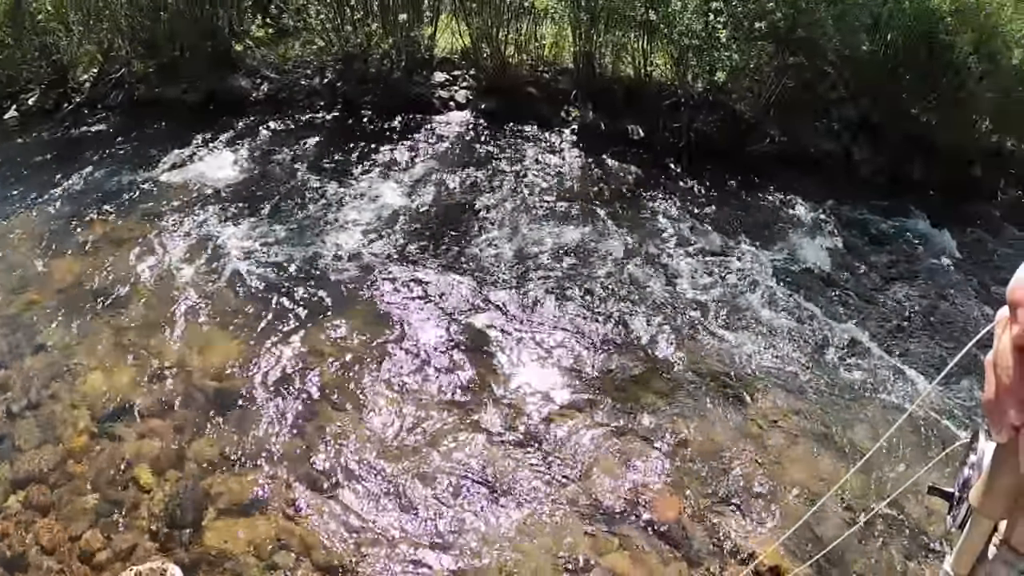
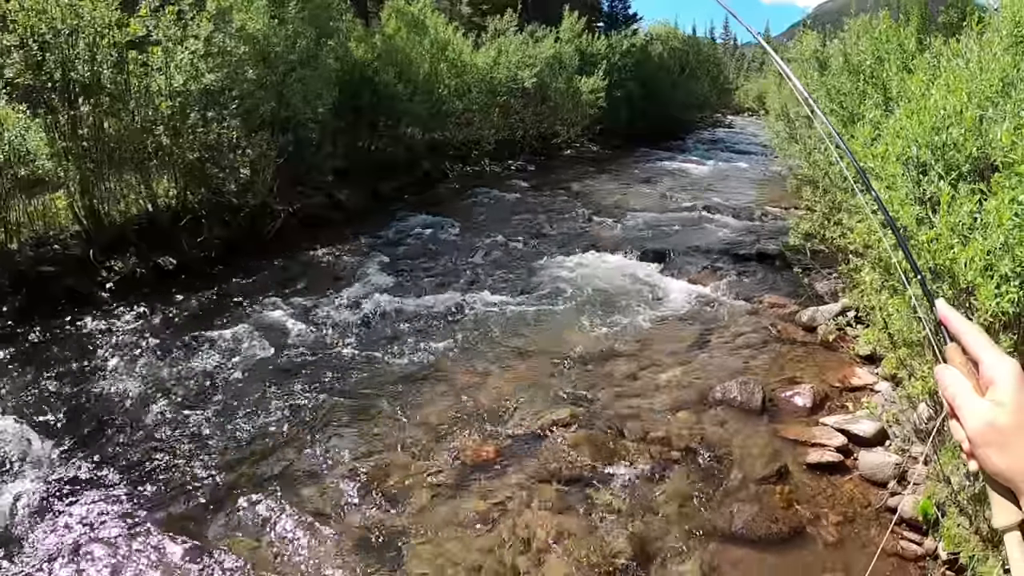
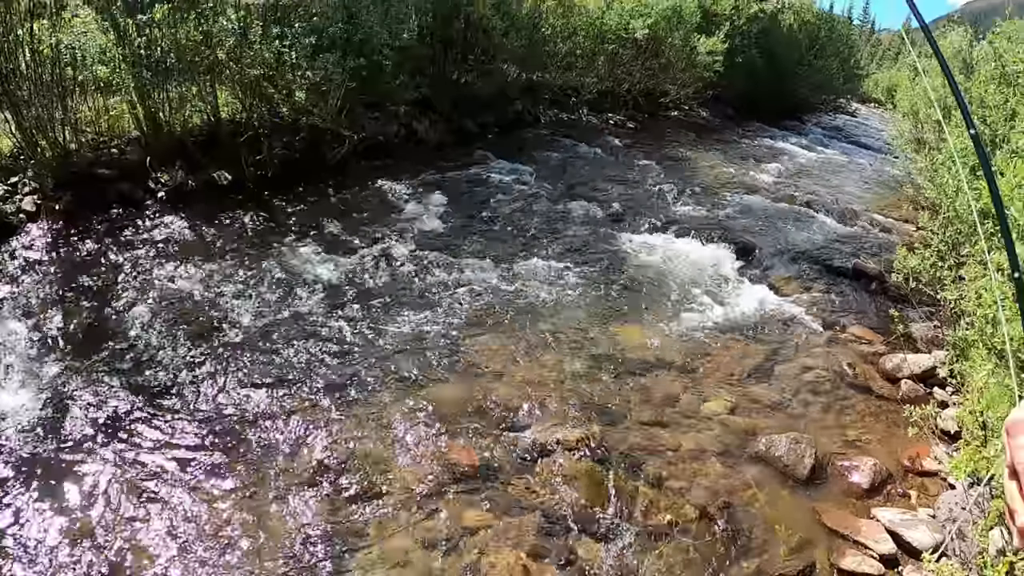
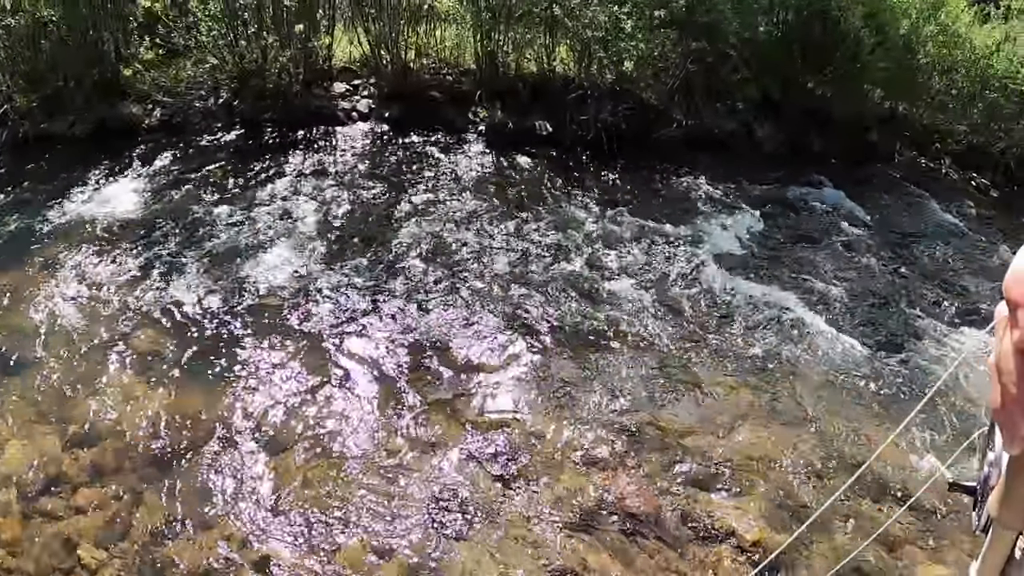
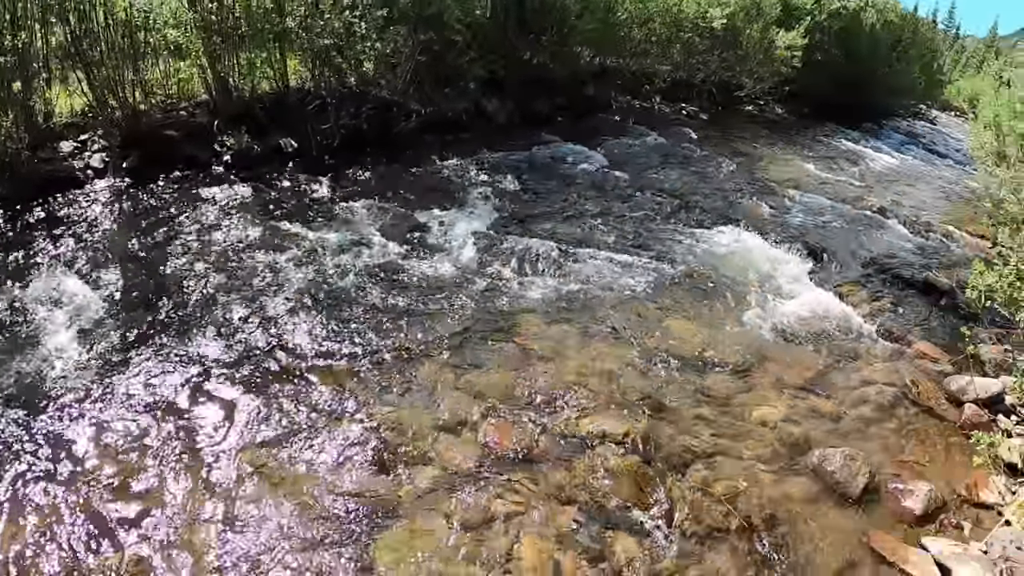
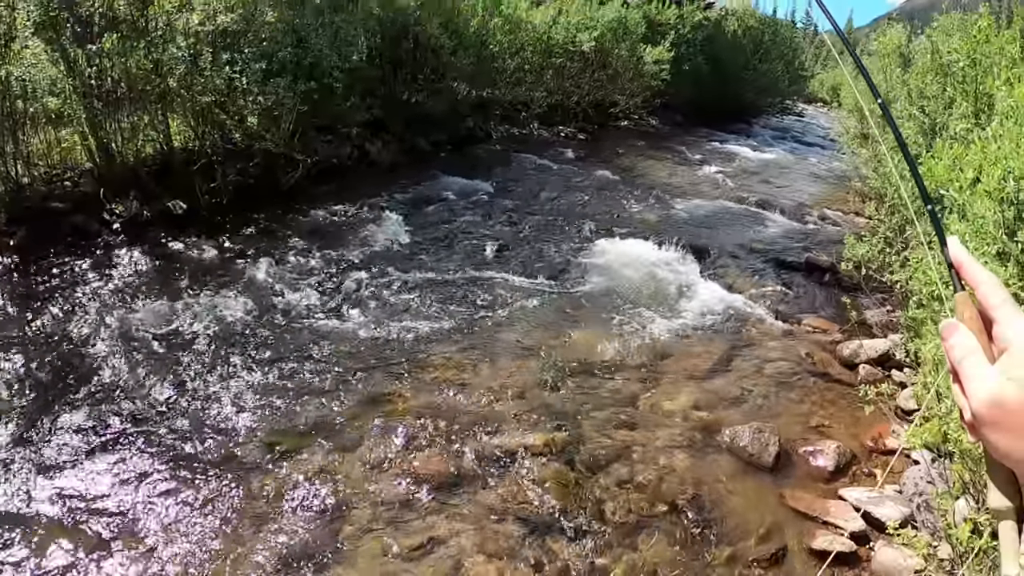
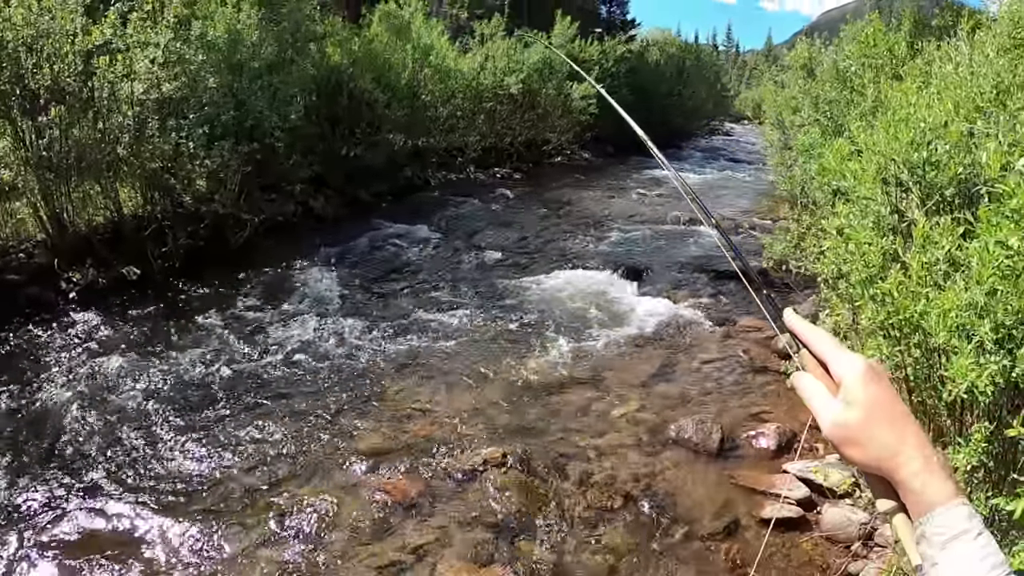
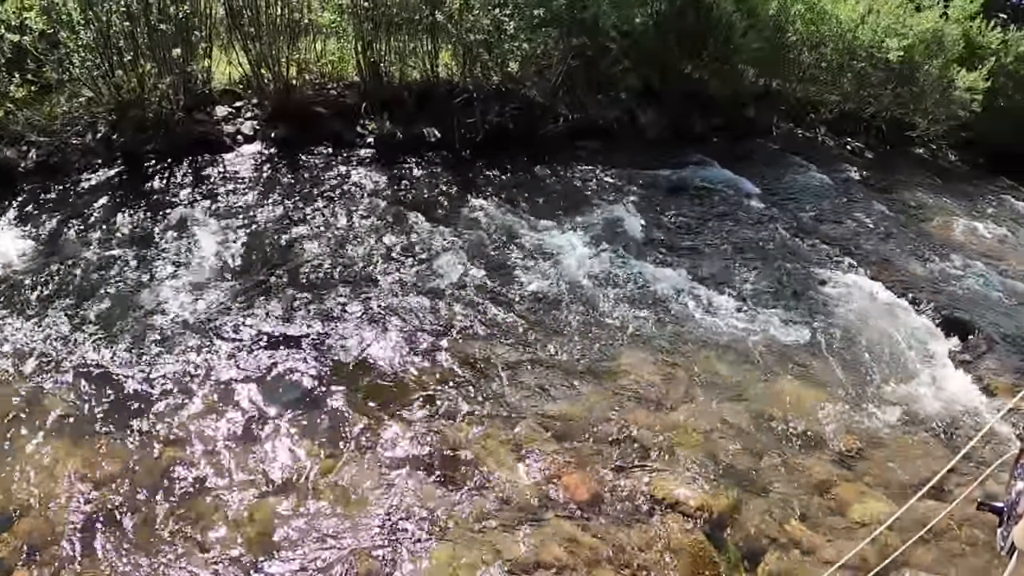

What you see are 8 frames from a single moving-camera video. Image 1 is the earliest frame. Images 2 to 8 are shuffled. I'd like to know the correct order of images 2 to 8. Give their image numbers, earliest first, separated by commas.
4, 8, 5, 3, 6, 7, 2
